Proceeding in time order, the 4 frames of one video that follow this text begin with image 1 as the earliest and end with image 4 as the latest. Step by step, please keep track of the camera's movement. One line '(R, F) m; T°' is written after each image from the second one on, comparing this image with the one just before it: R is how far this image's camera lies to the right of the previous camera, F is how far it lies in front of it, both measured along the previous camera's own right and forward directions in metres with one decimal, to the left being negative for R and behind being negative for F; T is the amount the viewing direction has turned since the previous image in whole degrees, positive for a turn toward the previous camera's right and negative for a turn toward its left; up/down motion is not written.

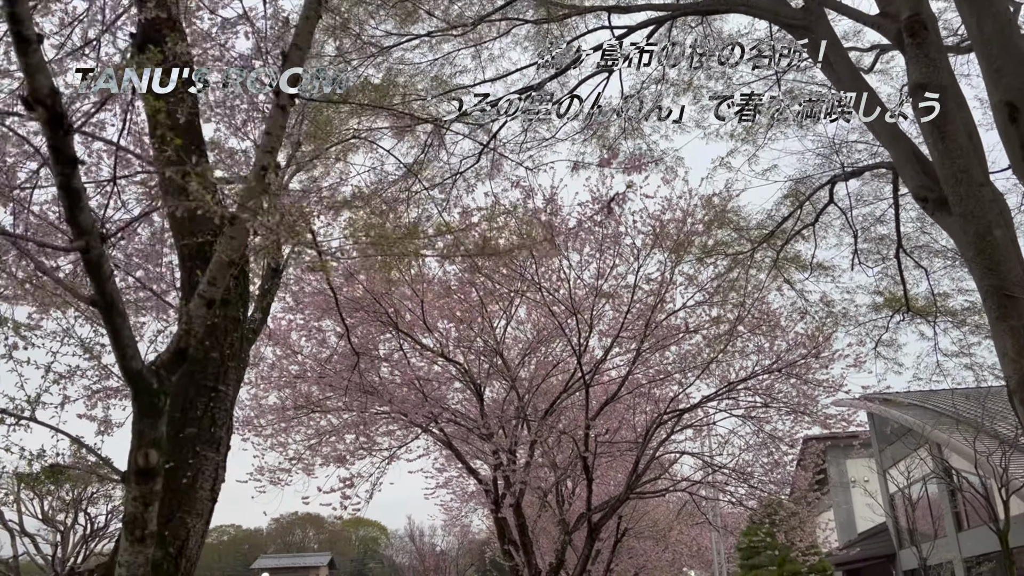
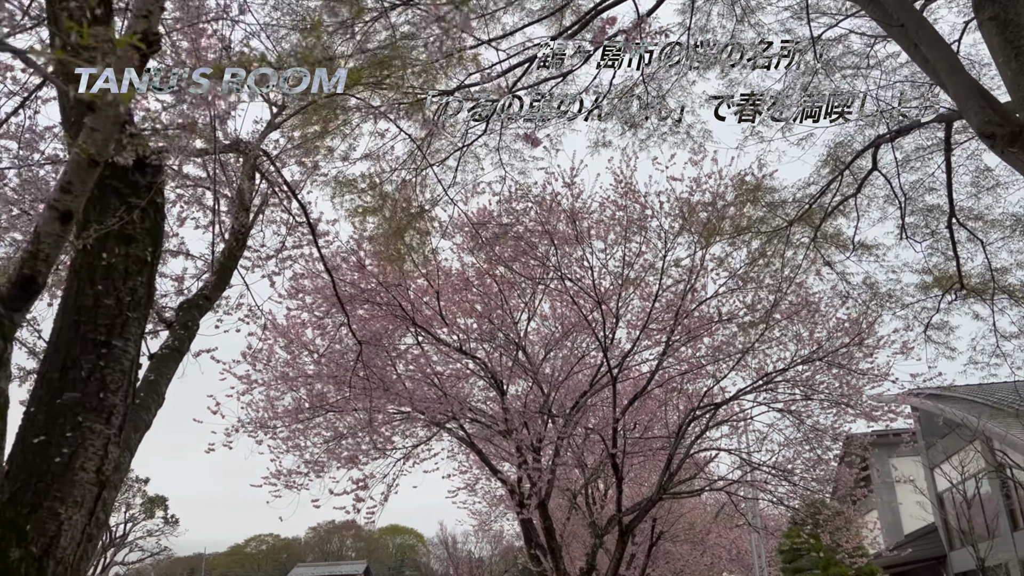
(+0.1, +0.4) m; -2°
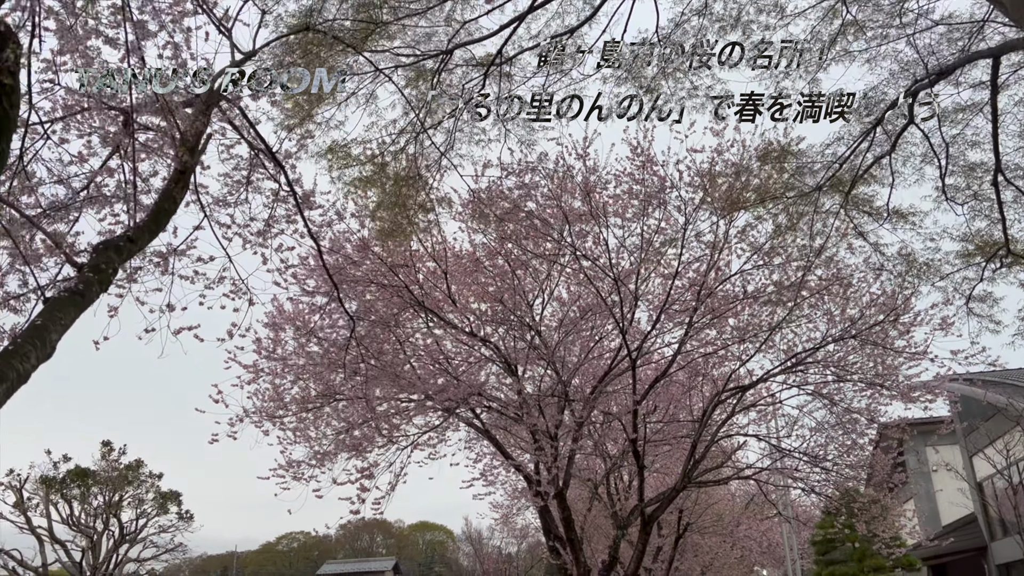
(+0.1, +0.4) m; -2°
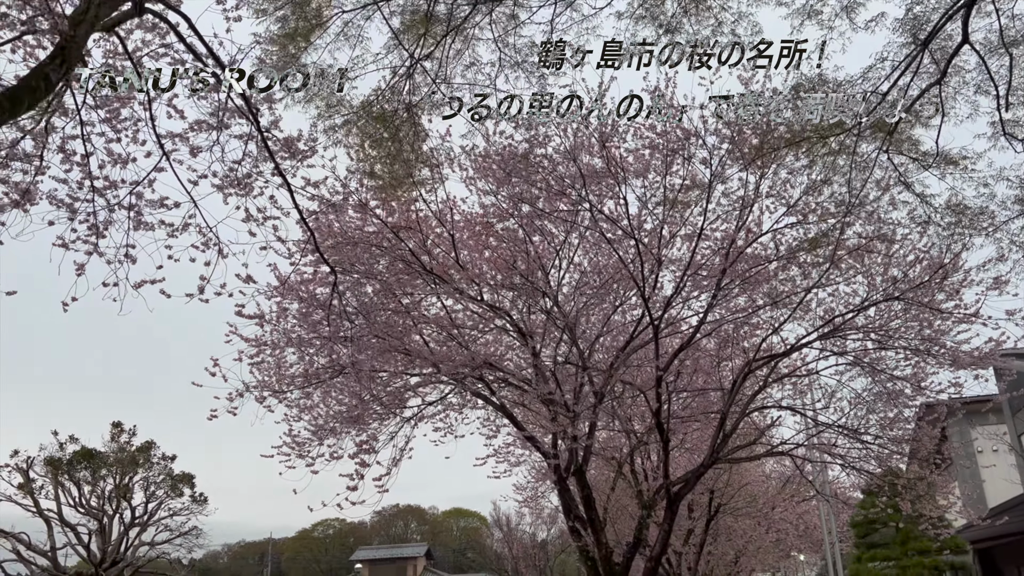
(+0.1, +0.5) m; -2°
